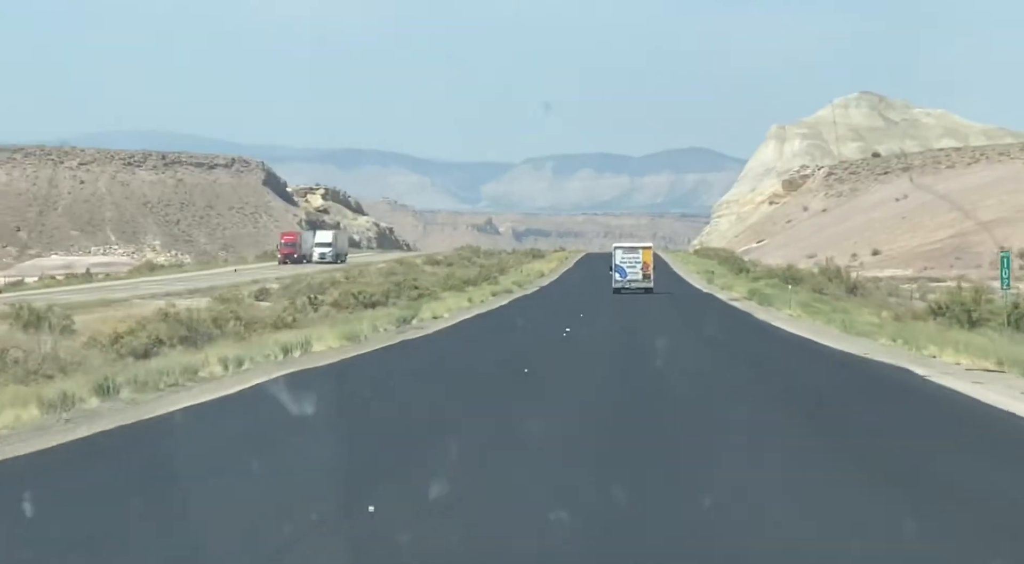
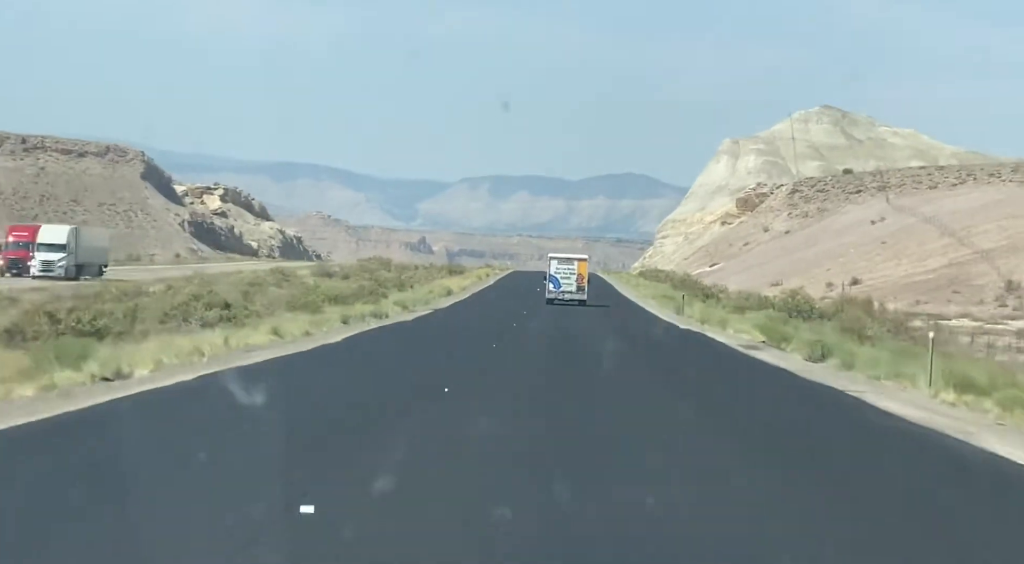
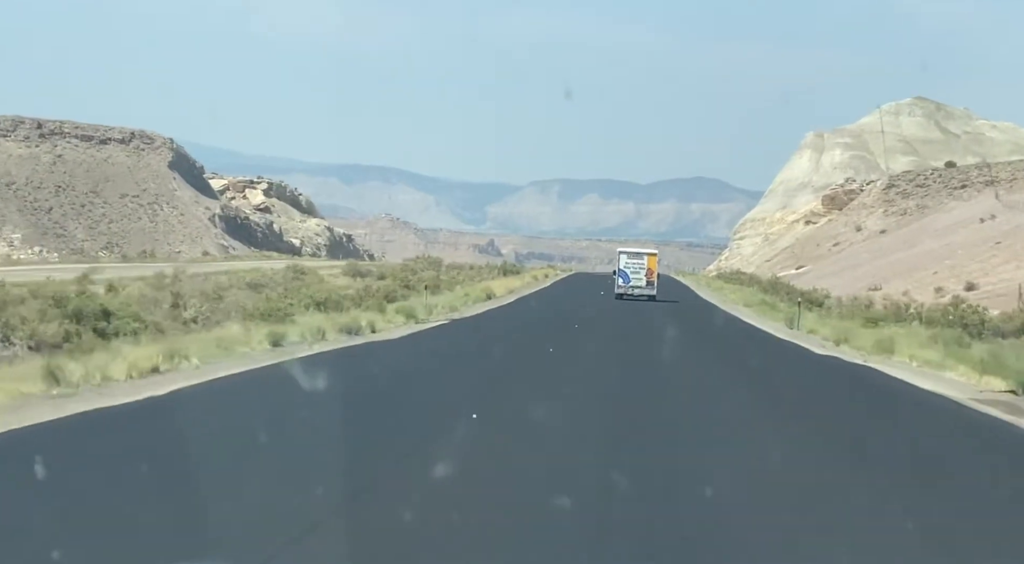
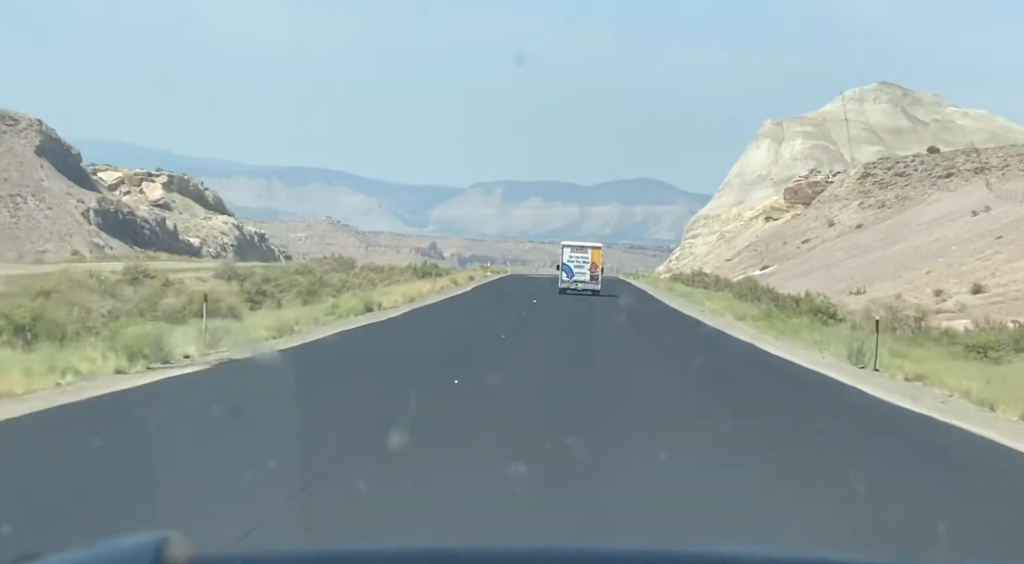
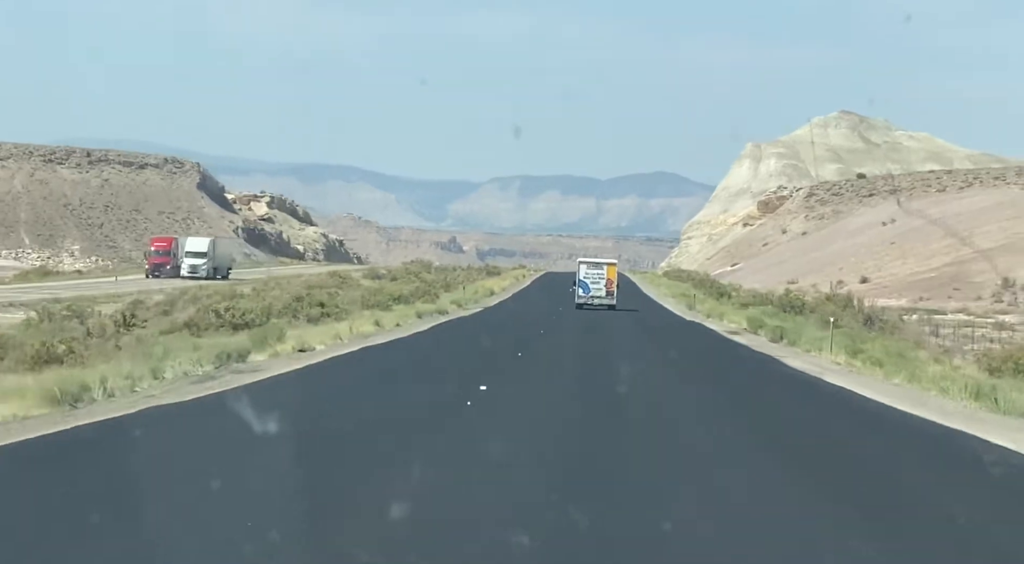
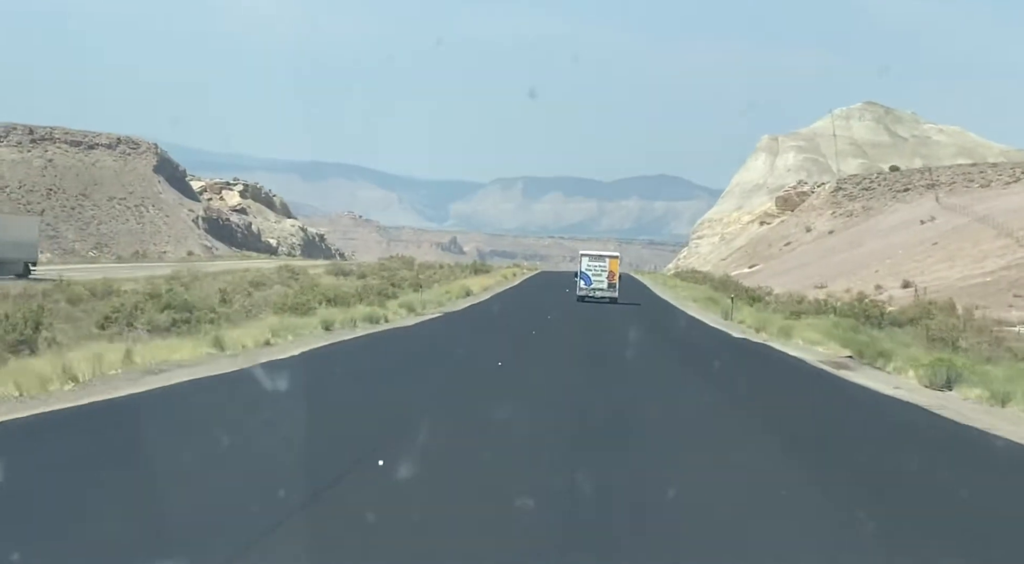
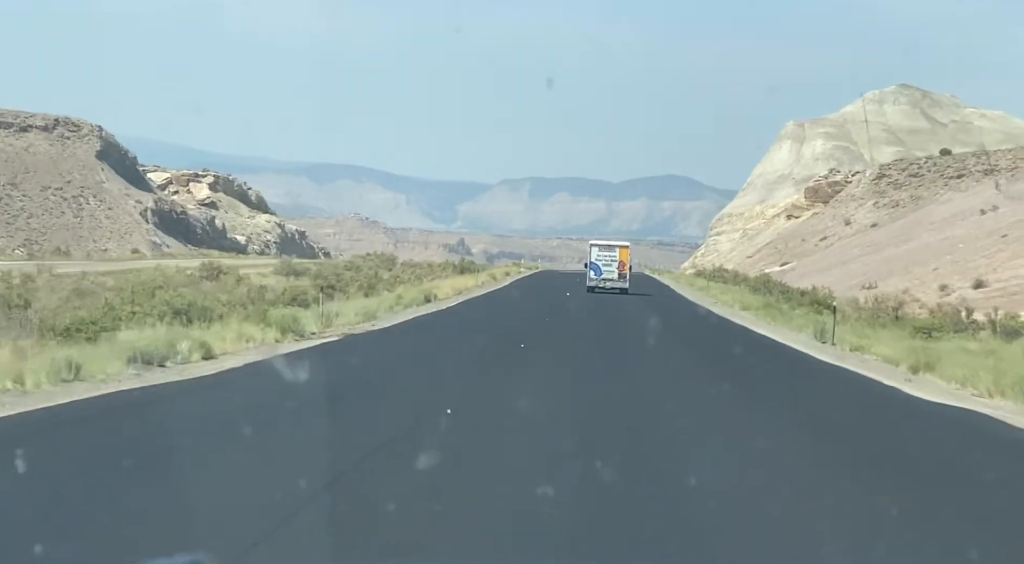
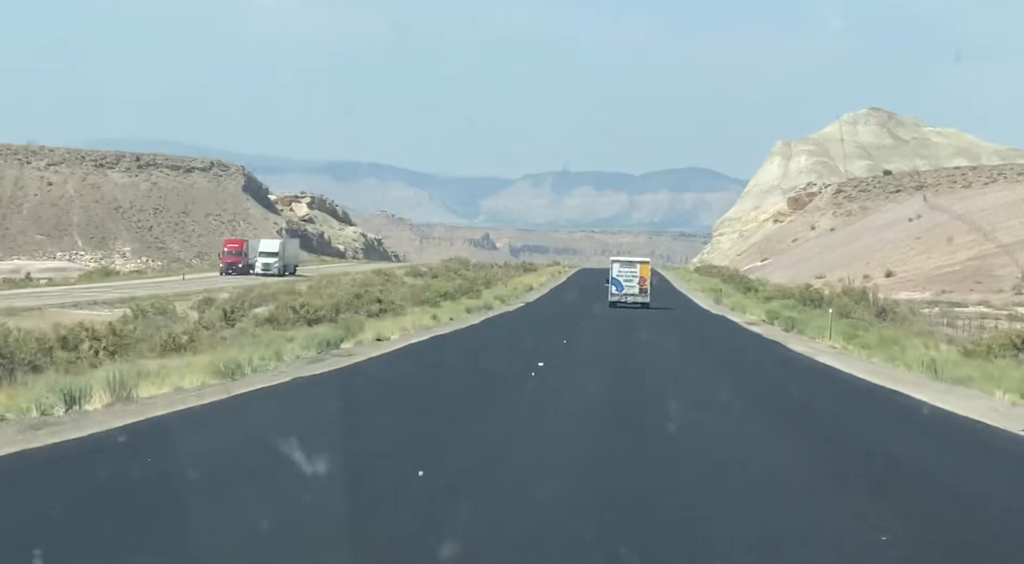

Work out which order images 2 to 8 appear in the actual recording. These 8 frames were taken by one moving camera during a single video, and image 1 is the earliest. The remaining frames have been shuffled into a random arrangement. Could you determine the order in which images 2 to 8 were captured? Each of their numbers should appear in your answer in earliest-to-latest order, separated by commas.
8, 5, 2, 6, 3, 7, 4
